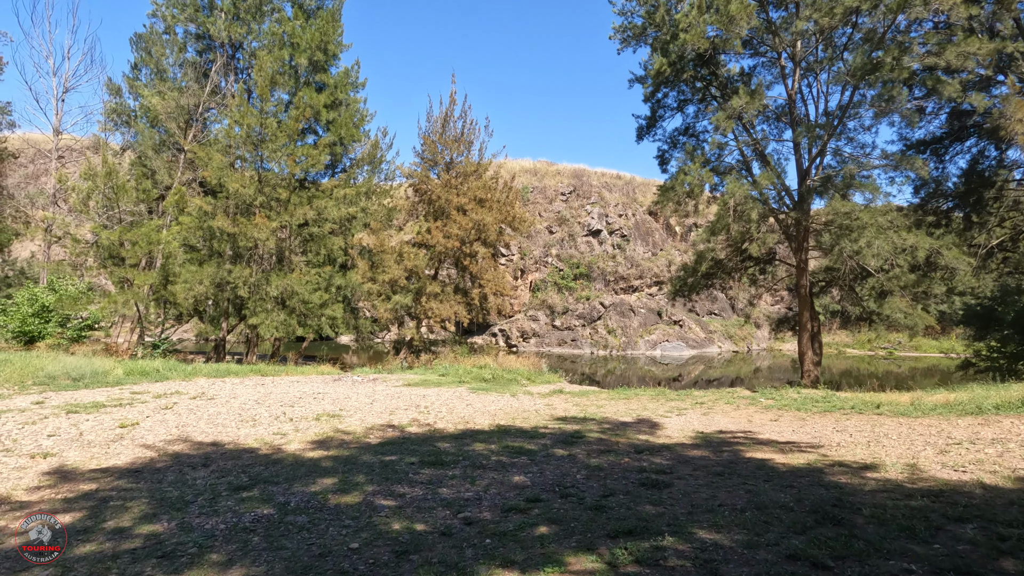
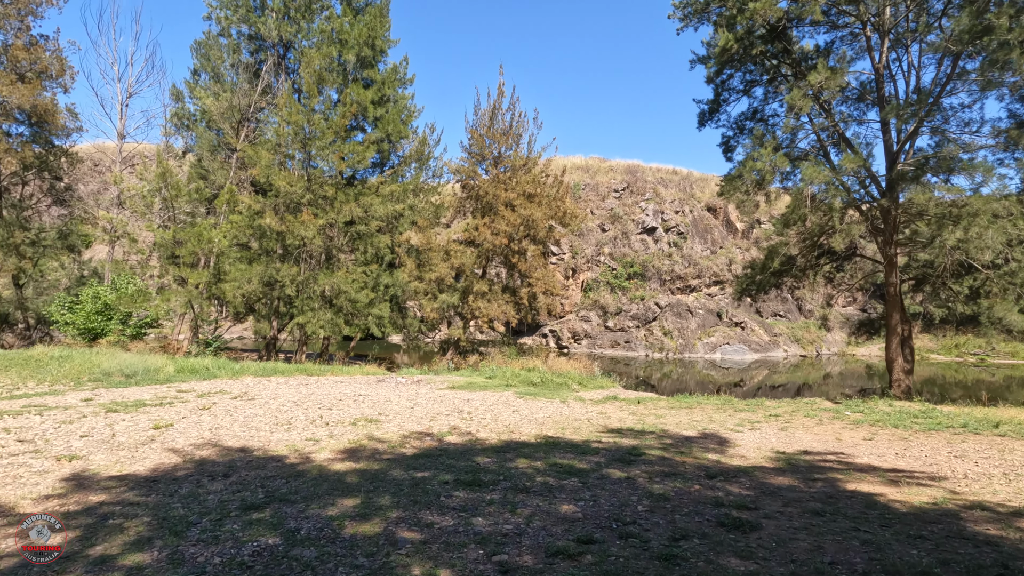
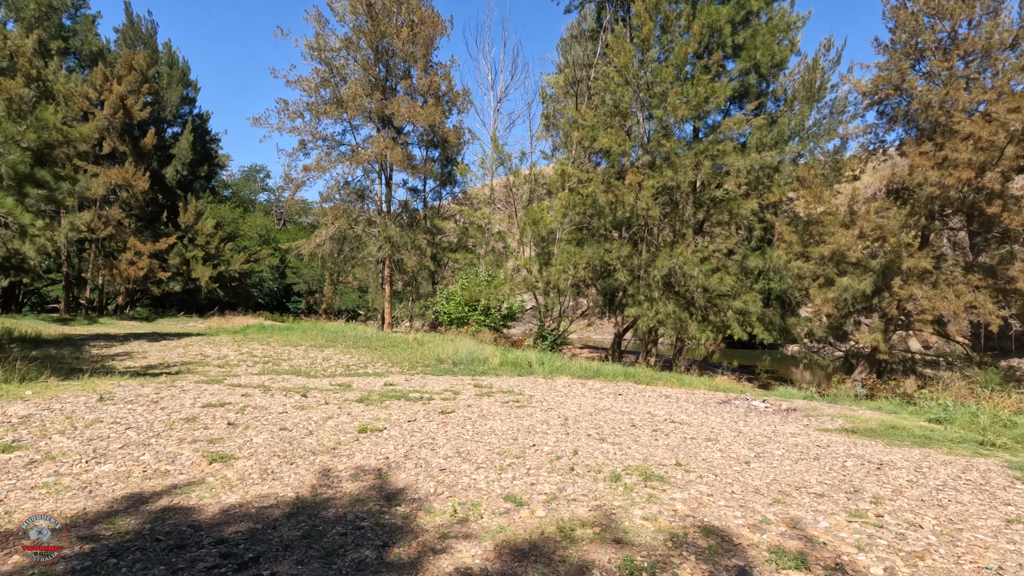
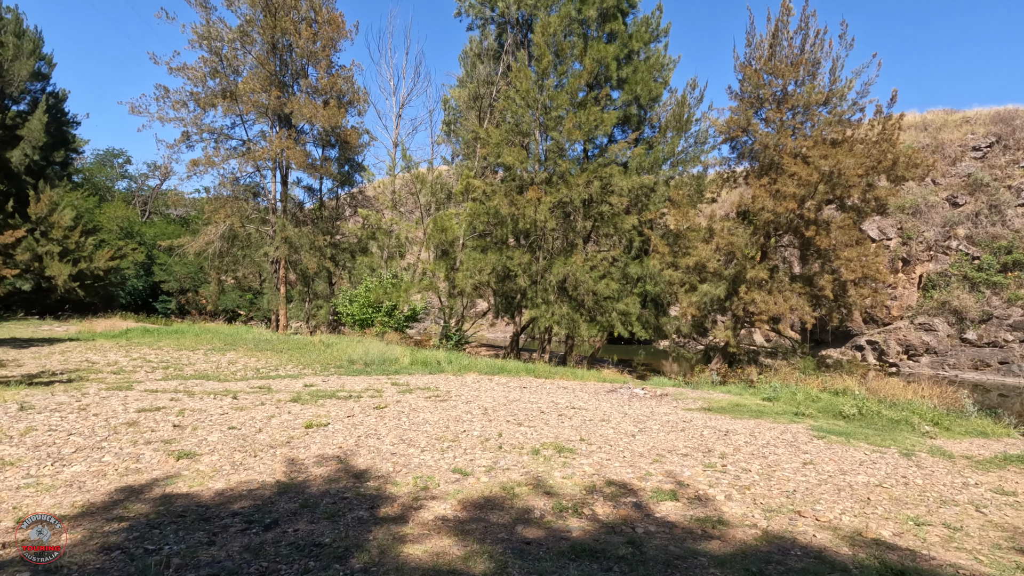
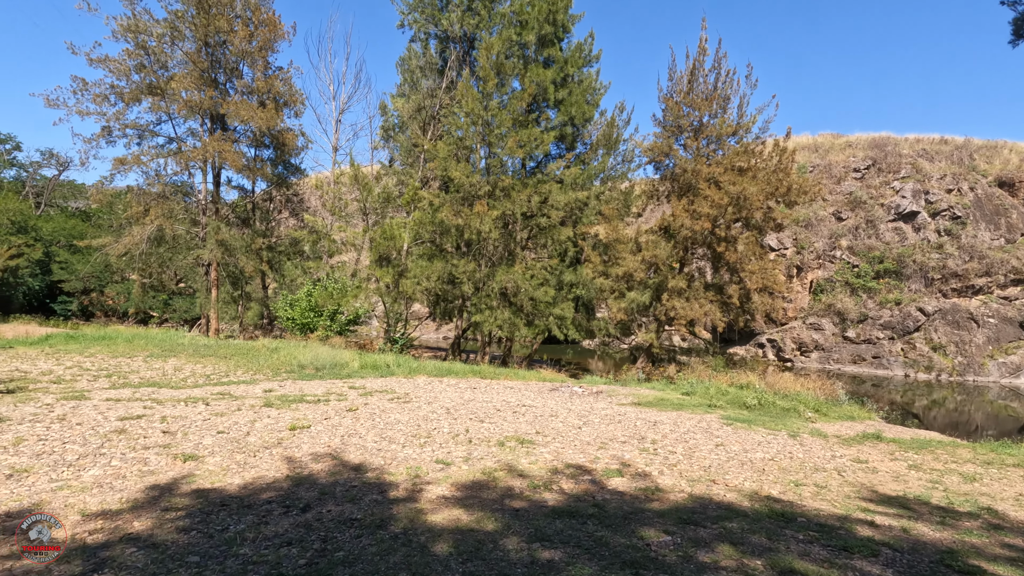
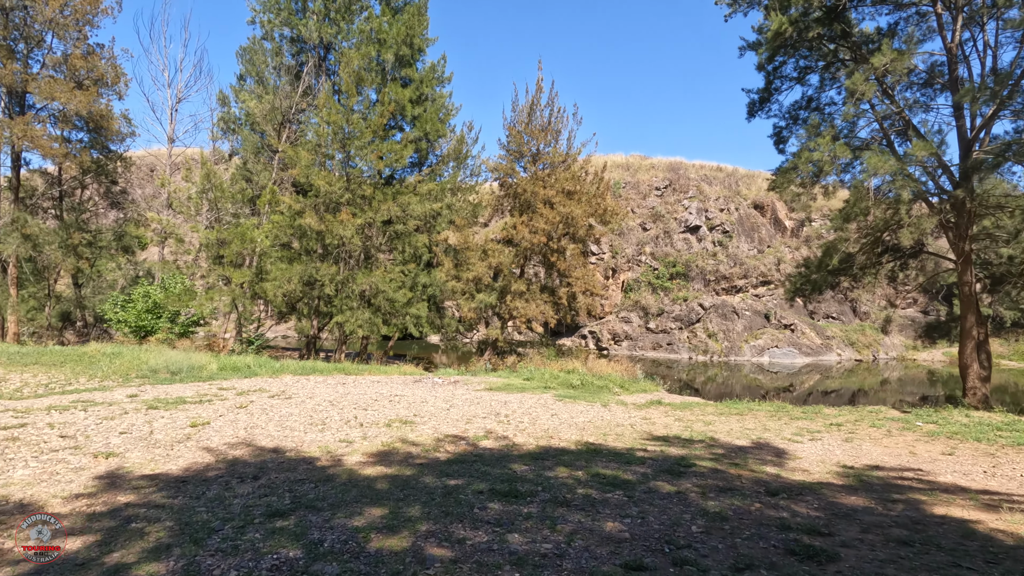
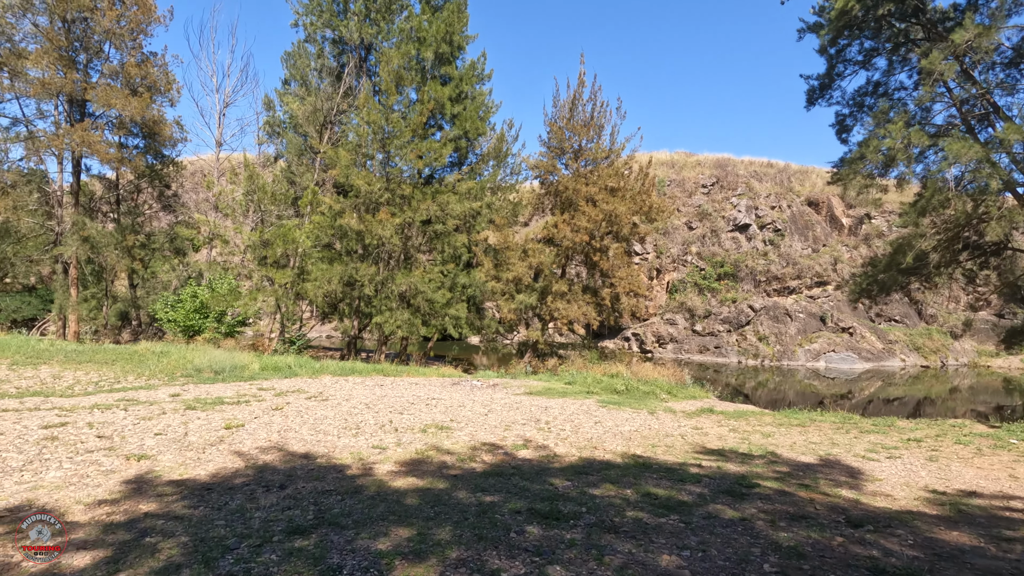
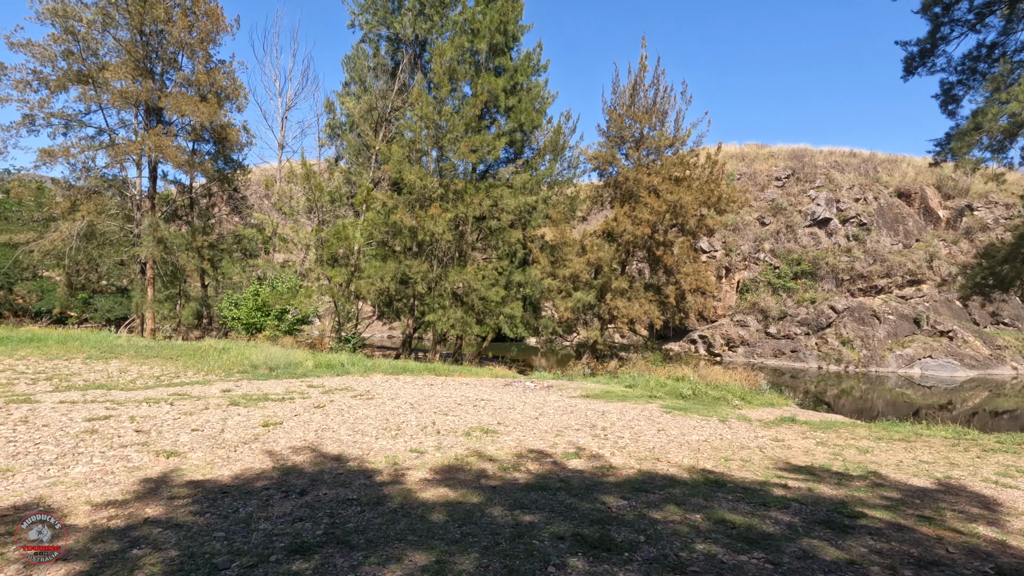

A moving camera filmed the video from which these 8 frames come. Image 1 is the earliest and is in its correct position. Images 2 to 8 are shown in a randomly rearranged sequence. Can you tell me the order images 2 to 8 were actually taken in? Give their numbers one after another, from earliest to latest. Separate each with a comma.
2, 6, 7, 8, 5, 4, 3
